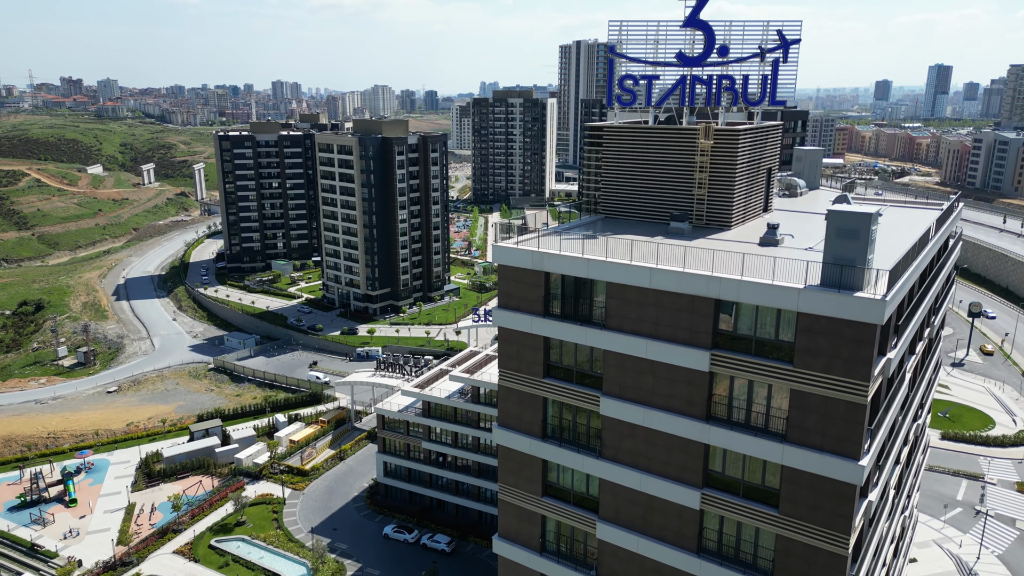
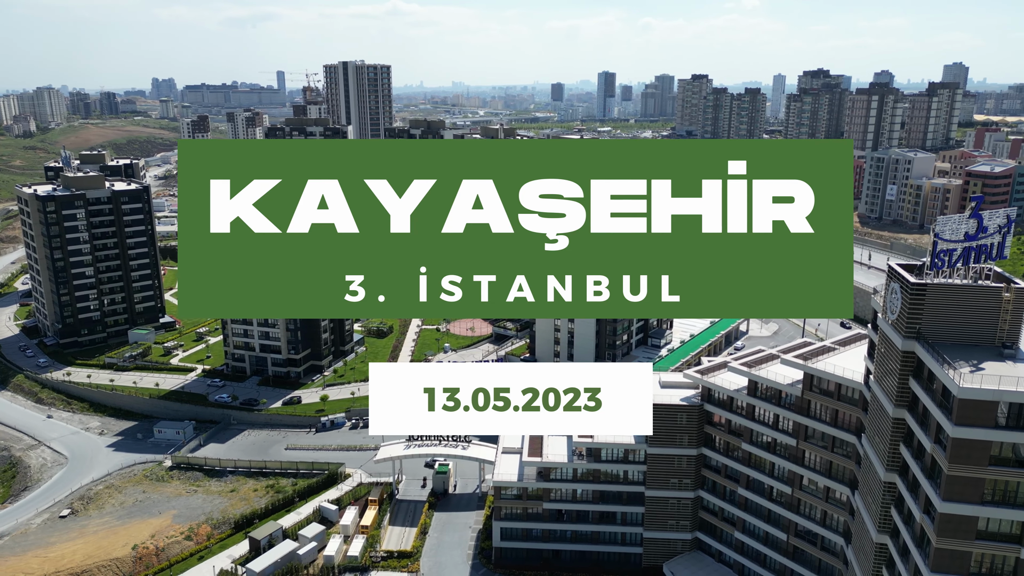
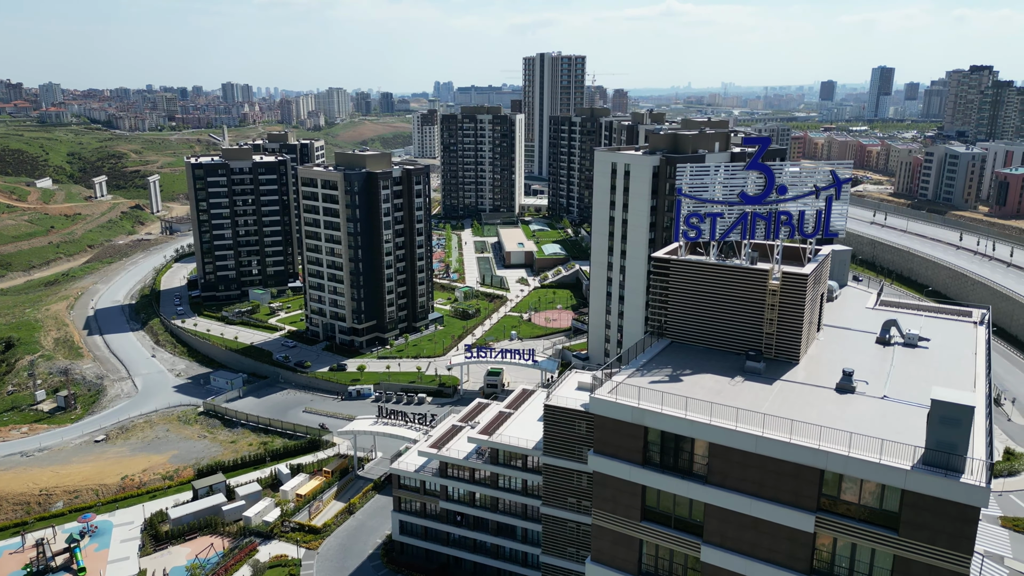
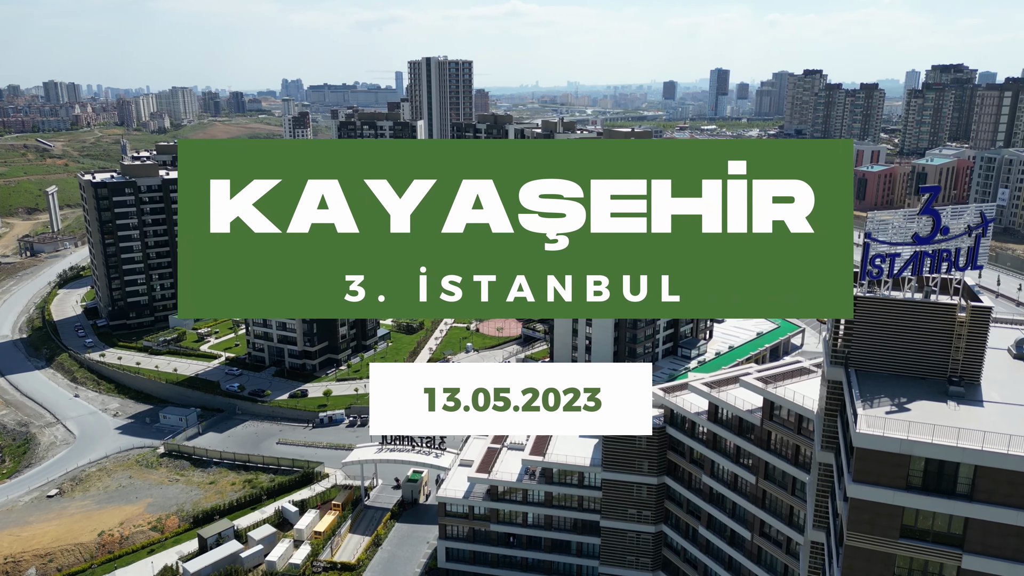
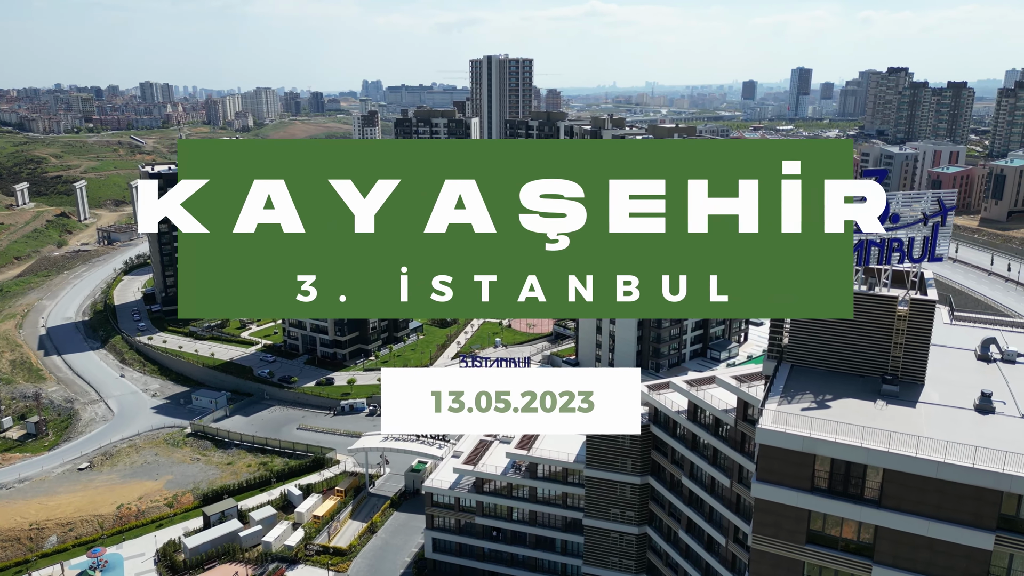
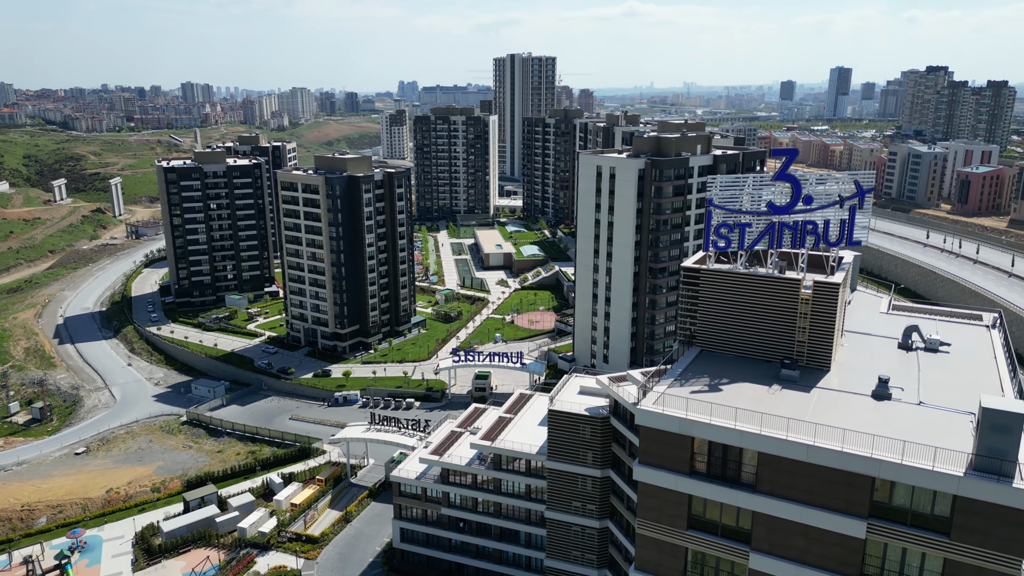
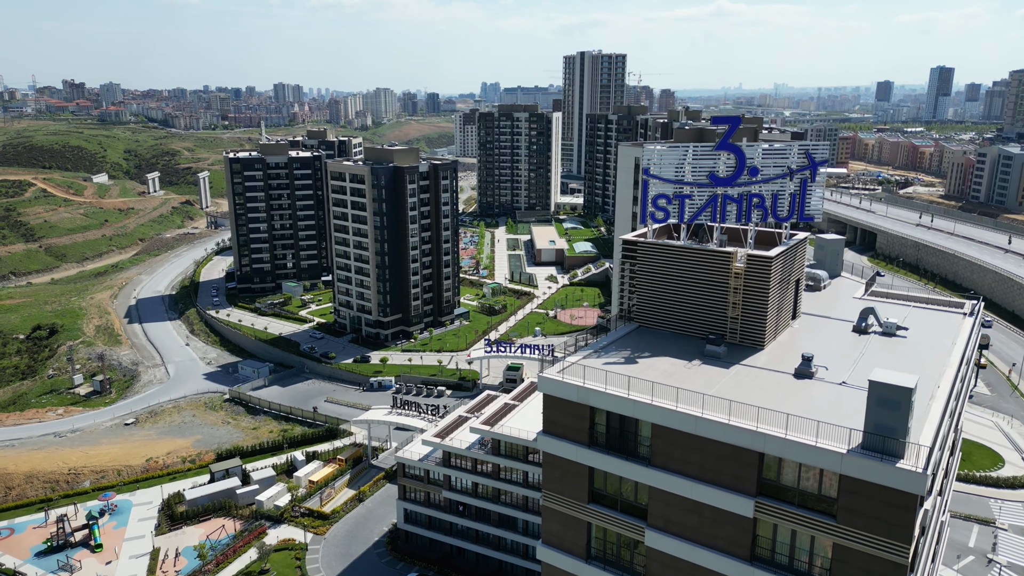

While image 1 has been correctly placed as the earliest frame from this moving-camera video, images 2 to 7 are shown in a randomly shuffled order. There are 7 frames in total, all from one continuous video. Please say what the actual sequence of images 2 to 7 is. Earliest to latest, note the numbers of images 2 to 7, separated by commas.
7, 3, 6, 5, 4, 2
